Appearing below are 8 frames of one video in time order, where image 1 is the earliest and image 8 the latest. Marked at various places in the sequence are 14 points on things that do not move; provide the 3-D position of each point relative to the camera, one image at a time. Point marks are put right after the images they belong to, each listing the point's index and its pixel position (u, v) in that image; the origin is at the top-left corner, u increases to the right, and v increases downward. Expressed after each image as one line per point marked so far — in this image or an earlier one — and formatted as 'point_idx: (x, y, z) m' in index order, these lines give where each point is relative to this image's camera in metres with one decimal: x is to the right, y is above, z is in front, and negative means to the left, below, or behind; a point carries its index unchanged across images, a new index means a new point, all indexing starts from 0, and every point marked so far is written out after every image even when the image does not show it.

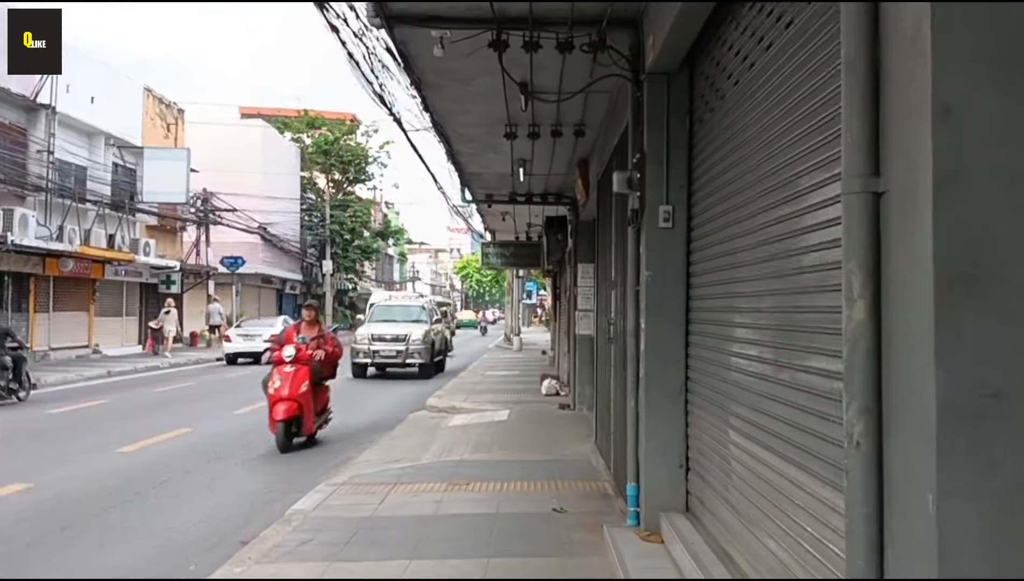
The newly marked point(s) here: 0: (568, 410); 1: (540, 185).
0: (+0.8, -1.7, +12.6) m
1: (+0.4, +1.5, +12.5) m
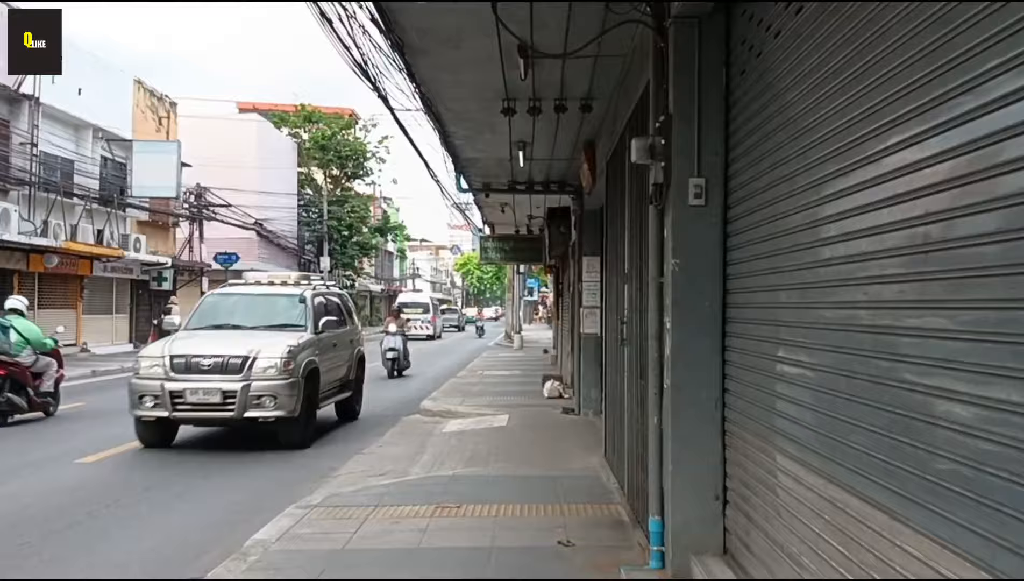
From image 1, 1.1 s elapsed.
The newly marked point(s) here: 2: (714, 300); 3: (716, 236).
0: (+0.8, -1.7, +11.7) m
1: (+0.4, +1.6, +11.6) m
2: (+1.0, 0.0, +4.3) m
3: (+1.0, +0.3, +4.3) m
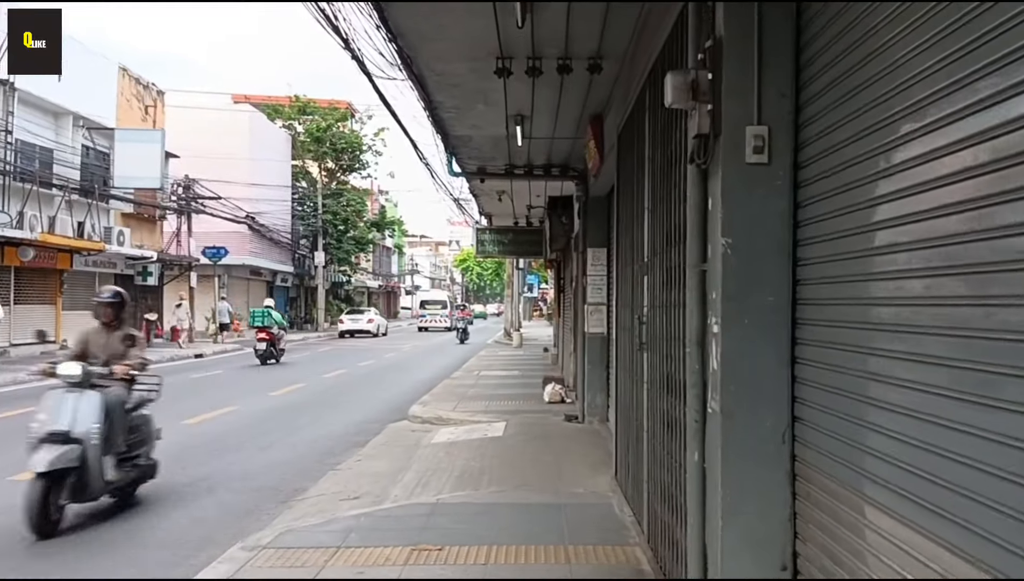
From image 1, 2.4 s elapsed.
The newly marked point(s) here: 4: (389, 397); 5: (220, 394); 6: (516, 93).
0: (+0.8, -1.6, +10.5) m
1: (+0.4, +1.6, +10.4) m
2: (+1.0, 0.0, +3.2) m
3: (+1.0, +0.3, +3.2) m
4: (-2.1, -1.8, +14.9) m
5: (-5.4, -1.9, +16.1) m
6: (0.0, +1.7, +7.6) m
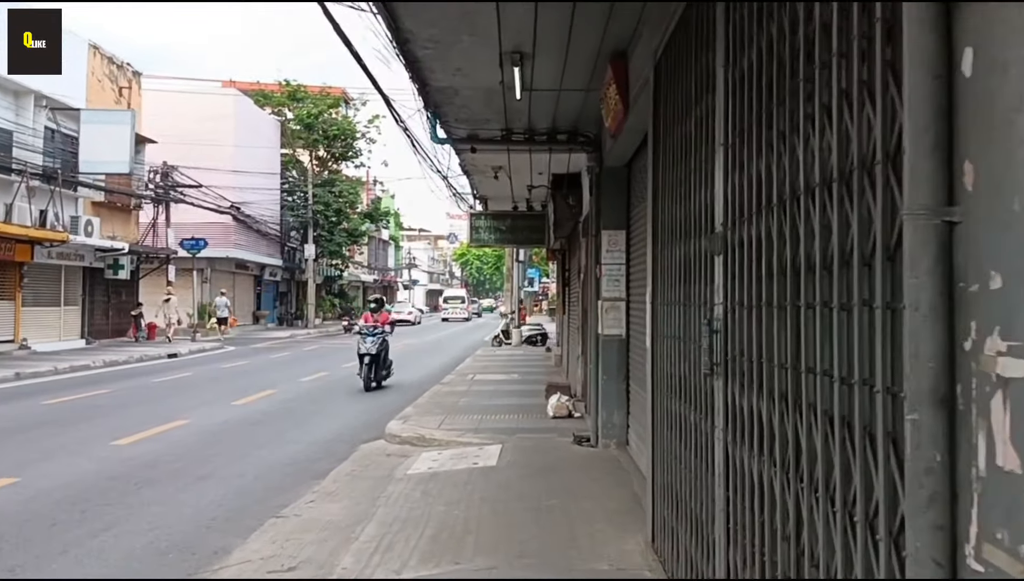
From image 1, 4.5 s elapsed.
0: (+0.7, -1.5, +8.5) m
1: (+0.3, +1.7, +8.4) m
2: (+1.0, 0.0, +1.2) m
3: (+1.0, +0.3, +1.2) m
4: (-2.1, -1.7, +13.0) m
5: (-5.4, -1.8, +14.1) m
6: (0.0, +1.8, +5.6) m
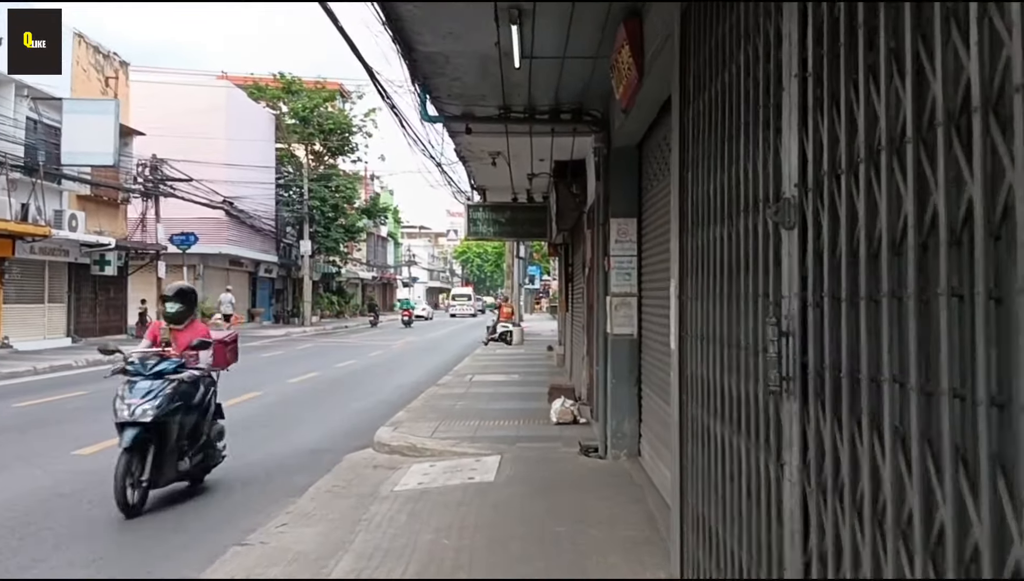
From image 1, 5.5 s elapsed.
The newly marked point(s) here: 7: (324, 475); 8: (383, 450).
0: (+0.7, -1.5, +7.7) m
1: (+0.3, +1.7, +7.6) m
2: (+0.9, 0.0, +0.4) m
3: (+1.0, +0.4, +0.4) m
4: (-2.1, -1.7, +12.1) m
5: (-5.4, -1.8, +13.2) m
6: (0.0, +1.8, +4.7) m
7: (-1.7, -1.7, +7.9) m
8: (-1.3, -1.6, +8.6) m
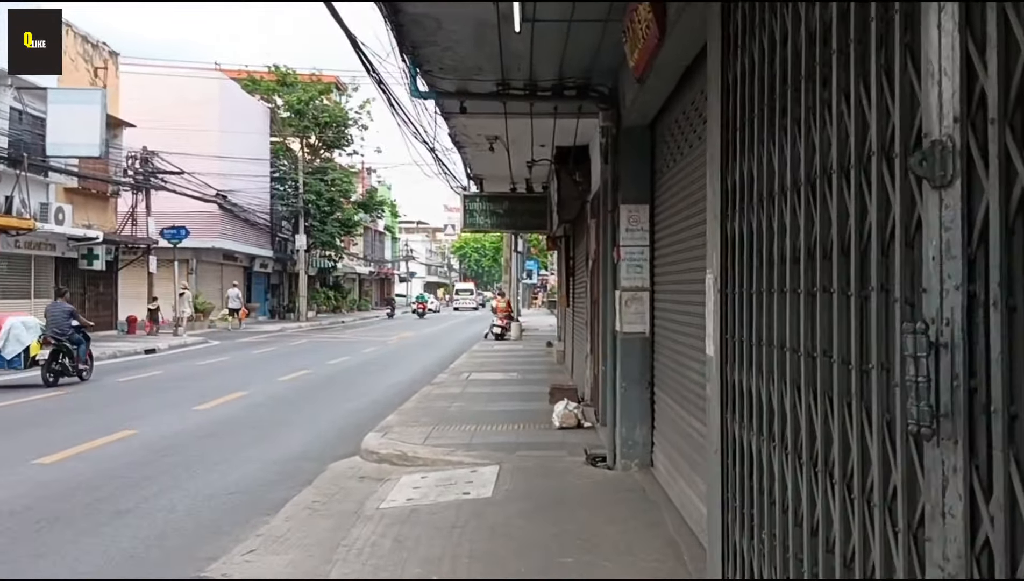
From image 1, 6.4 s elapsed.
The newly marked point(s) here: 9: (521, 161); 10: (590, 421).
0: (+0.7, -1.4, +7.0) m
1: (+0.3, +1.8, +6.8) m
2: (+0.9, +0.1, -0.4) m
3: (+1.0, +0.4, -0.4) m
4: (-2.1, -1.6, +11.4) m
5: (-5.4, -1.7, +12.5) m
6: (0.0, +1.8, +4.0) m
7: (-1.7, -1.6, +7.2) m
8: (-1.3, -1.5, +7.9) m
9: (+0.1, +1.8, +12.0) m
10: (+0.8, -1.4, +9.2) m
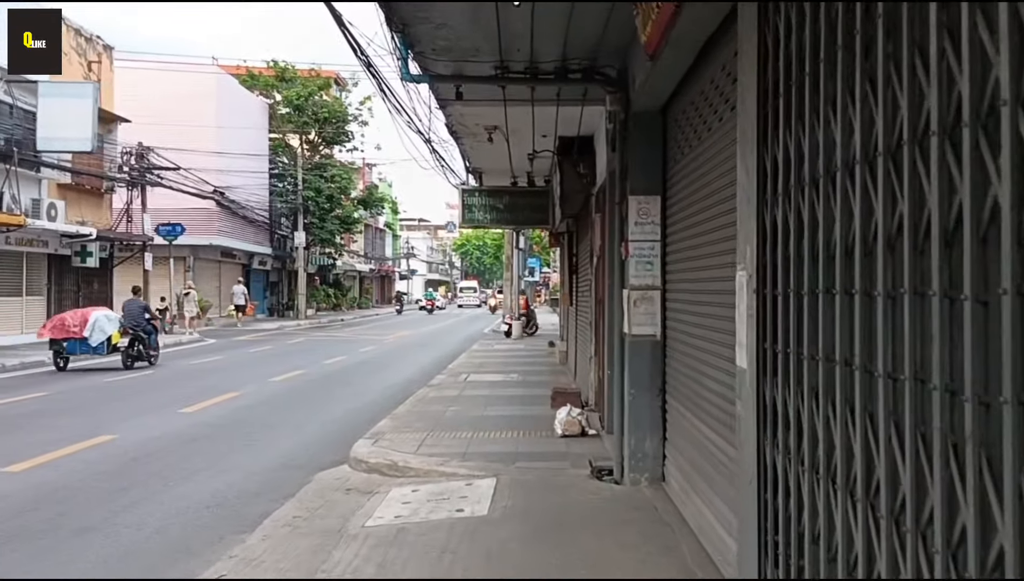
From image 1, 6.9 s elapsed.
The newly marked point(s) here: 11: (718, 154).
0: (+0.7, -1.4, +6.5) m
1: (+0.3, +1.8, +6.3) m
2: (+0.9, 0.0, -0.9) m
3: (+0.9, +0.4, -0.9) m
4: (-2.1, -1.6, +10.9) m
5: (-5.4, -1.6, +12.0) m
6: (0.0, +1.9, +3.5) m
7: (-1.7, -1.6, +6.7) m
8: (-1.3, -1.5, +7.4) m
9: (+0.1, +1.8, +11.5) m
10: (+0.8, -1.4, +8.7) m
11: (+1.2, +0.8, +5.1) m
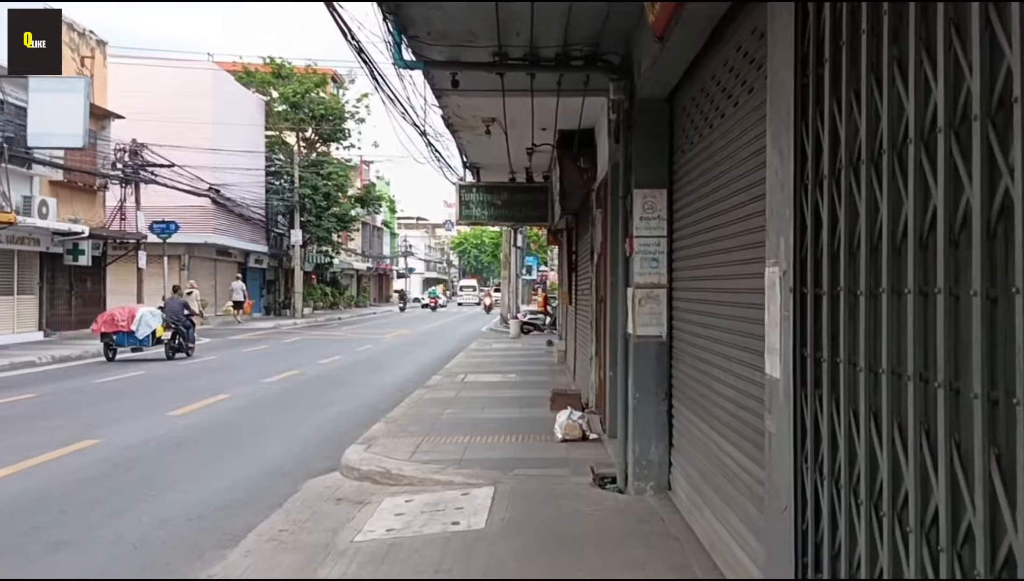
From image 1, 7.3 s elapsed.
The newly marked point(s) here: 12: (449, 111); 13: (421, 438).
0: (+0.7, -1.4, +6.1) m
1: (+0.3, +1.8, +6.0) m
2: (+0.9, 0.0, -1.2) m
3: (+0.9, +0.4, -1.2) m
4: (-2.2, -1.6, +10.6) m
5: (-5.5, -1.6, +11.7) m
6: (0.0, +1.9, +3.1) m
7: (-1.7, -1.6, +6.3) m
8: (-1.3, -1.5, +7.0) m
9: (+0.1, +1.8, +11.2) m
10: (+0.8, -1.3, +8.3) m
11: (+1.2, +0.8, +4.8) m
12: (-0.6, +1.8, +8.8) m
13: (-0.9, -1.4, +8.2) m
